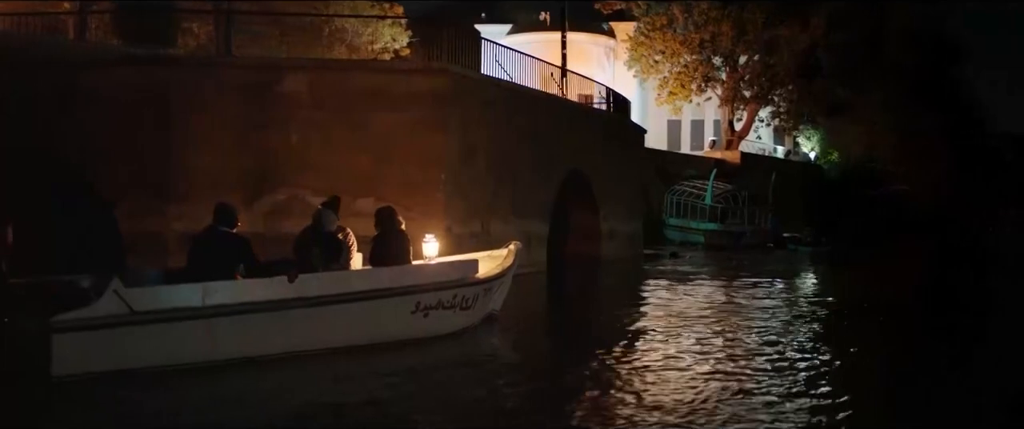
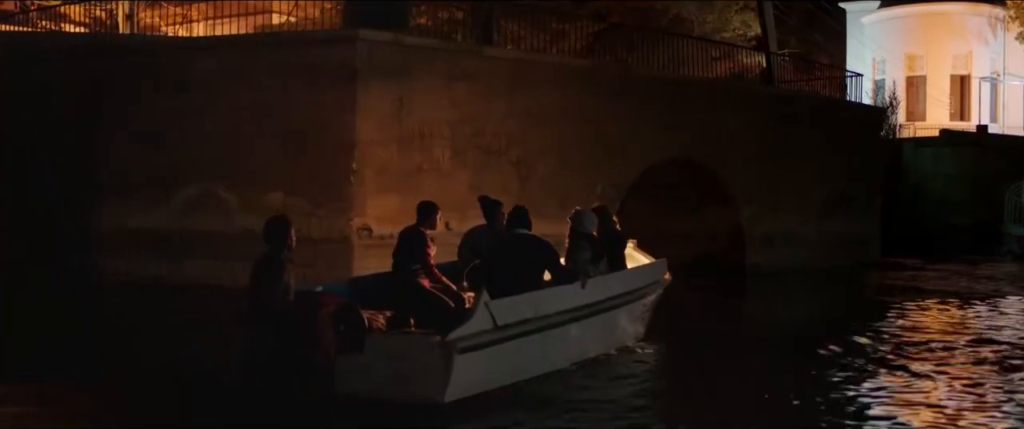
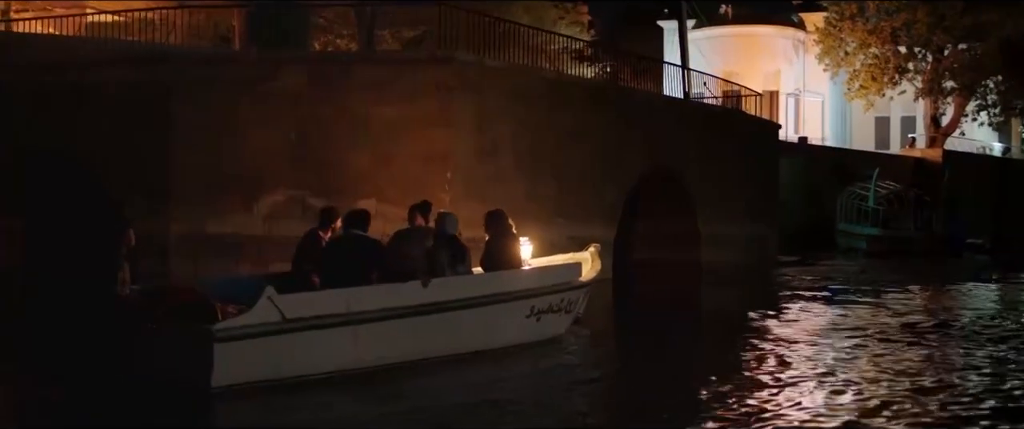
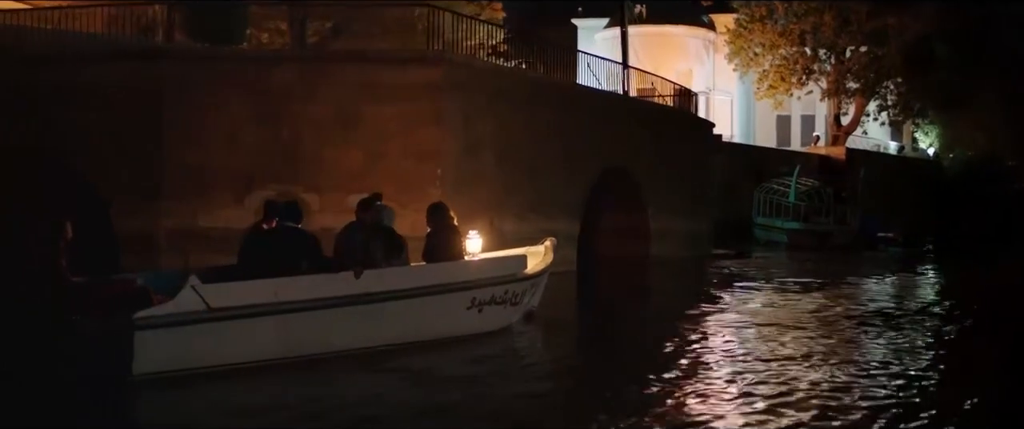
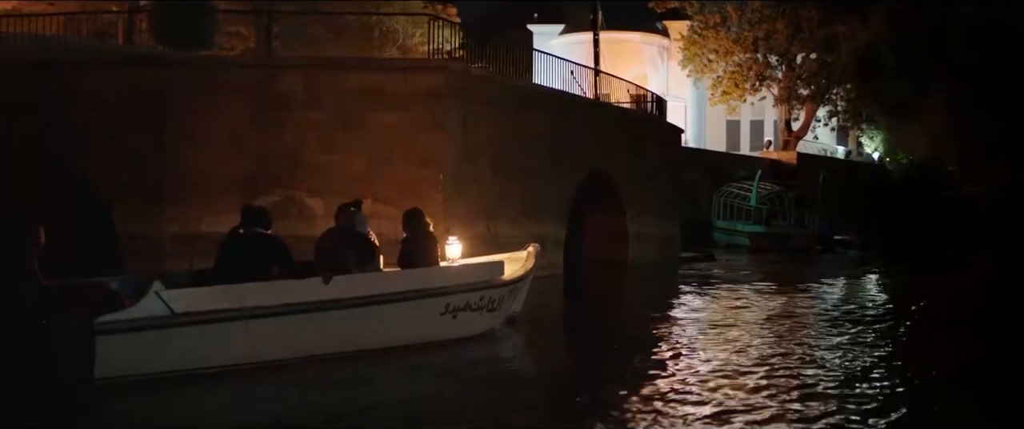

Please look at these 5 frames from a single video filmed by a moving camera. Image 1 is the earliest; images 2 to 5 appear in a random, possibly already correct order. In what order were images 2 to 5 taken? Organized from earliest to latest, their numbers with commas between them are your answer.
5, 4, 3, 2
